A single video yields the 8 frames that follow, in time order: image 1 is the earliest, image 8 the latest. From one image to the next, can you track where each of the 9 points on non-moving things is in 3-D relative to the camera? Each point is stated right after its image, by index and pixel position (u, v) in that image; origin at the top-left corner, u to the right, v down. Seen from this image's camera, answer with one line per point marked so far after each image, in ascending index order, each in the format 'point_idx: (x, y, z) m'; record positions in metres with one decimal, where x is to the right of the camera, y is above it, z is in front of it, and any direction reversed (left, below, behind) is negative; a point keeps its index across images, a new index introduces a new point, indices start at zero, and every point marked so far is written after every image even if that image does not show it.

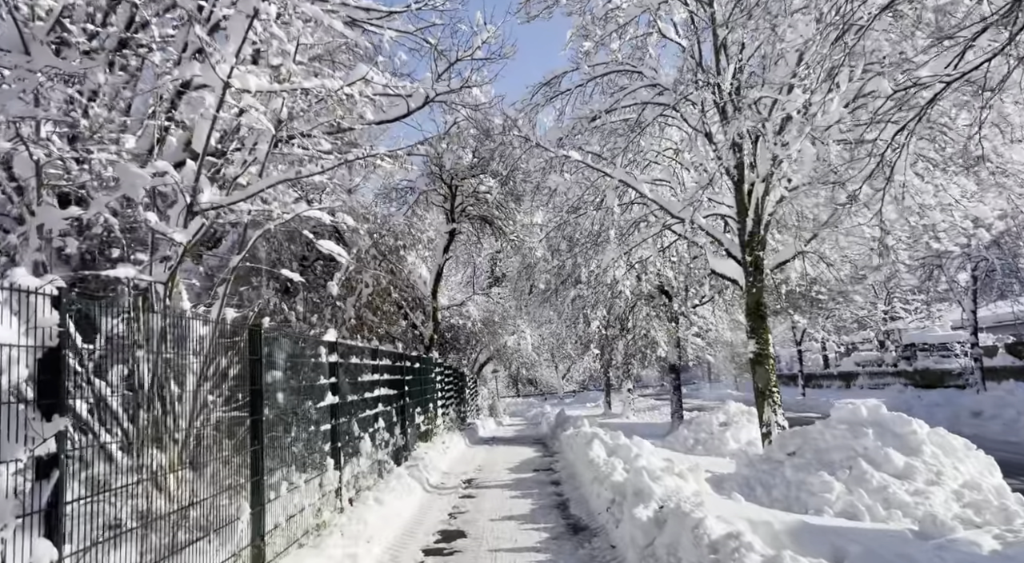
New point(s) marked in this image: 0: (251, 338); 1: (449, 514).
0: (-2.0, -0.4, +5.1) m
1: (-0.7, -2.8, +8.2) m
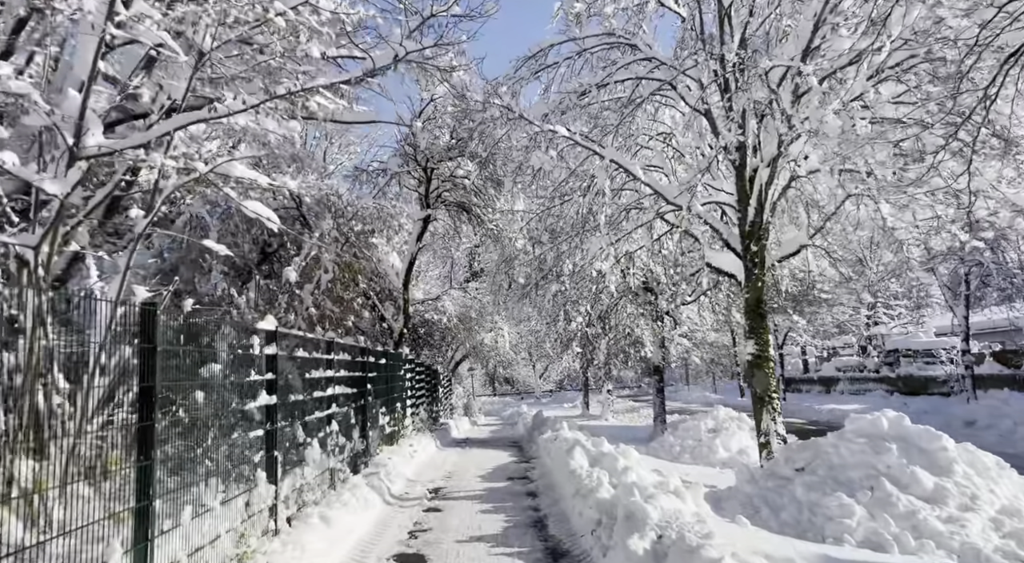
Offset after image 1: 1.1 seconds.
0: (-2.1, -0.2, +4.0) m
1: (-1.1, -2.6, +7.1) m
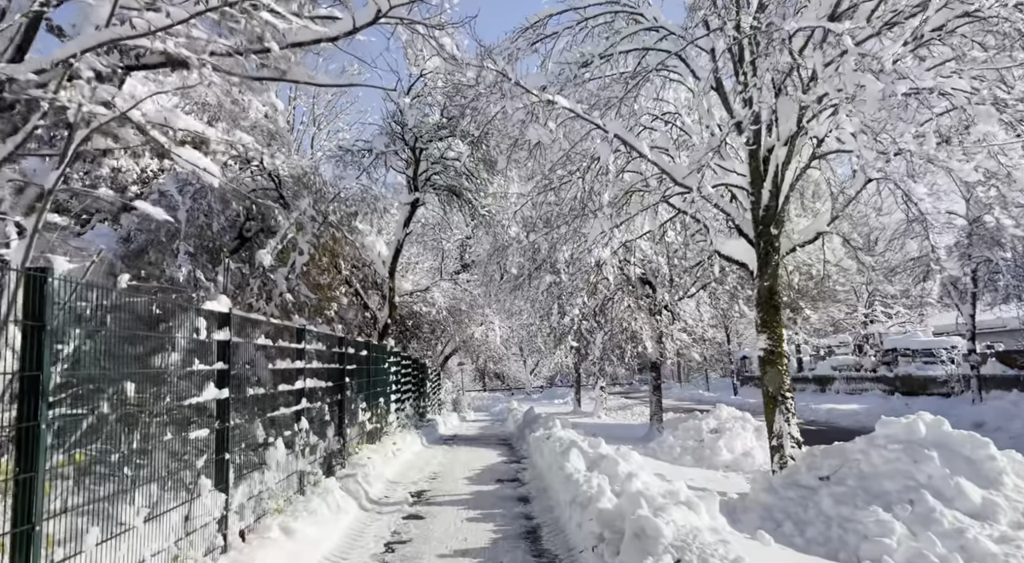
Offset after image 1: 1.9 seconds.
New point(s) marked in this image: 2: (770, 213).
0: (-2.2, -0.1, +3.2) m
1: (-1.2, -2.4, +6.3) m
2: (+3.2, +0.9, +8.7) m
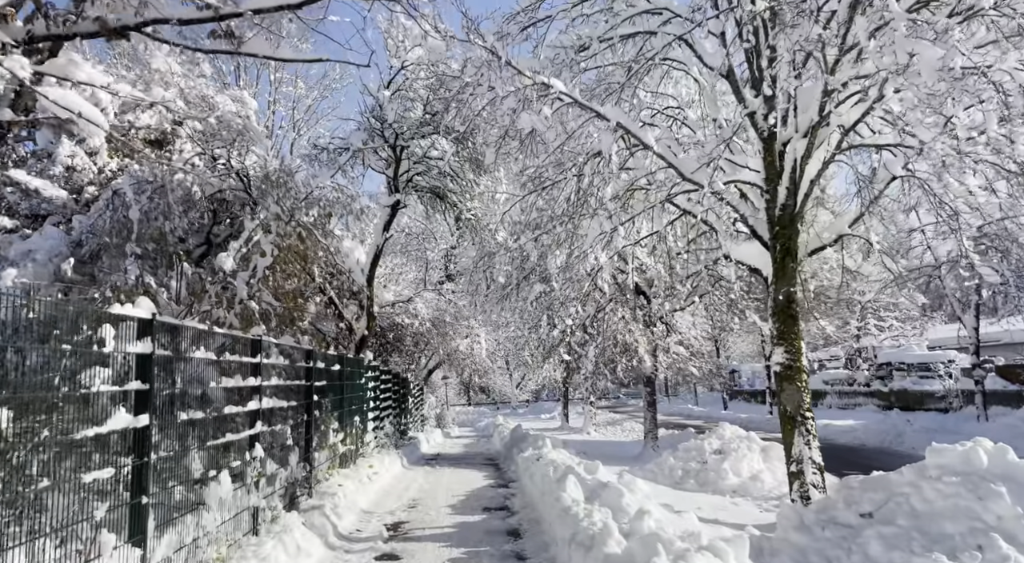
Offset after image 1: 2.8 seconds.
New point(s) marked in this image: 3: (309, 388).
0: (-2.2, 0.0, +2.2) m
1: (-1.2, -2.4, +5.3) m
2: (+3.1, +0.8, +7.8) m
3: (-2.4, -1.3, +8.3) m
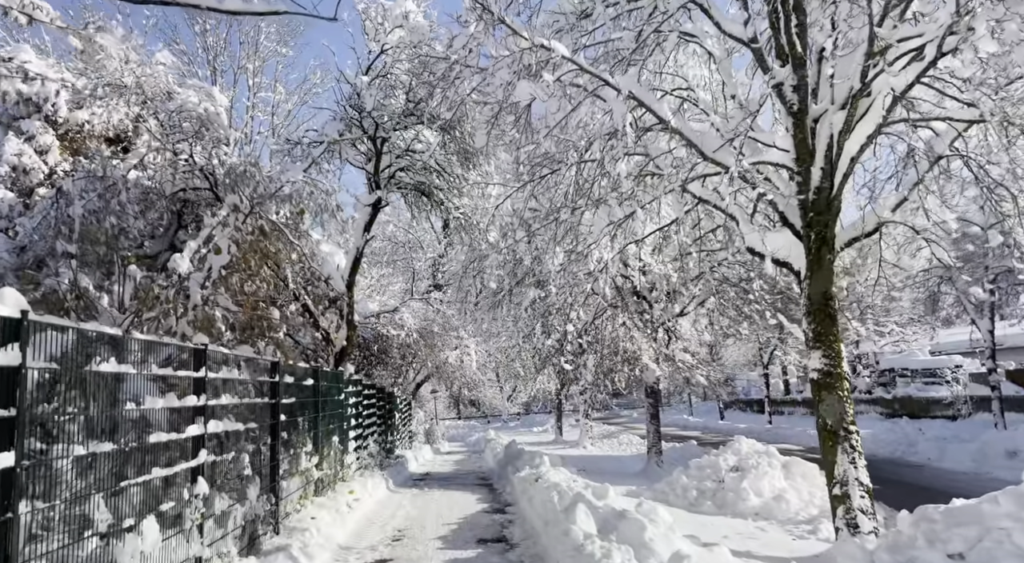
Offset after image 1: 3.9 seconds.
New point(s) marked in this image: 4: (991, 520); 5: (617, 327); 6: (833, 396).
0: (-2.1, +0.1, +1.1) m
1: (-1.2, -2.4, +4.2) m
2: (+3.1, +0.8, +6.8) m
3: (-2.5, -1.3, +7.2) m
4: (+3.0, -1.5, +4.4) m
5: (+2.2, -0.9, +14.3) m
6: (+3.2, -1.1, +6.8) m
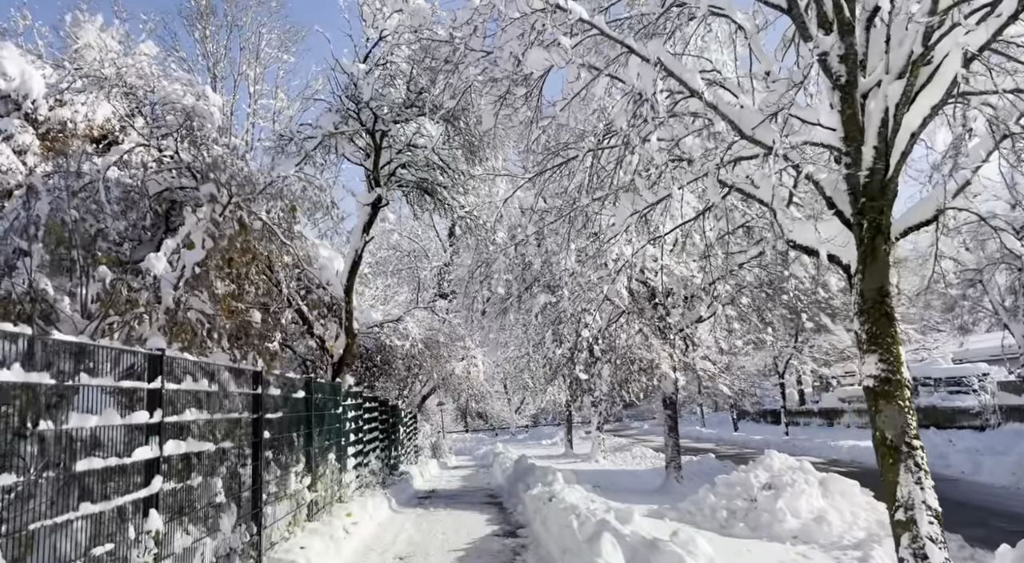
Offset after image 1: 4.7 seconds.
0: (-2.0, +0.2, +0.3) m
1: (-1.1, -2.3, +3.3) m
2: (+3.2, +0.9, +6.0) m
3: (-2.3, -1.3, +6.4) m
4: (+3.1, -1.4, +3.6) m
5: (+2.4, -1.0, +13.4) m
6: (+3.3, -1.1, +6.0) m
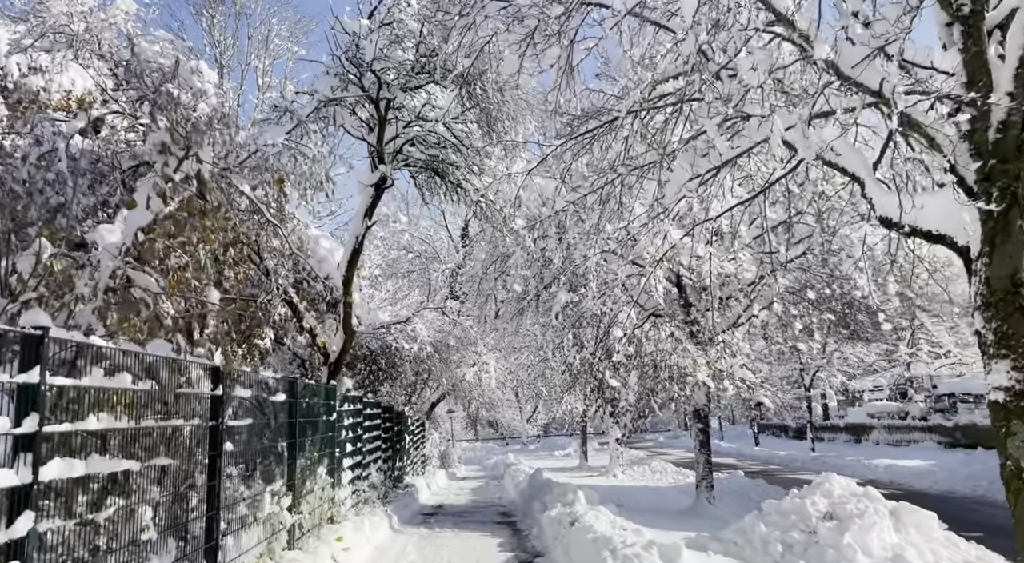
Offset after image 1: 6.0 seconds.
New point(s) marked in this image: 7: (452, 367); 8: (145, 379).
0: (-2.0, +0.4, -0.9) m
1: (-1.0, -2.1, +2.0) m
2: (+3.4, +1.0, +4.7) m
3: (-2.2, -1.1, +5.1) m
4: (+3.3, -1.3, +2.2) m
5: (+2.7, -1.0, +12.1) m
6: (+3.5, -1.0, +4.6) m
7: (-1.6, -2.3, +18.4) m
8: (-2.2, -0.6, +4.1) m
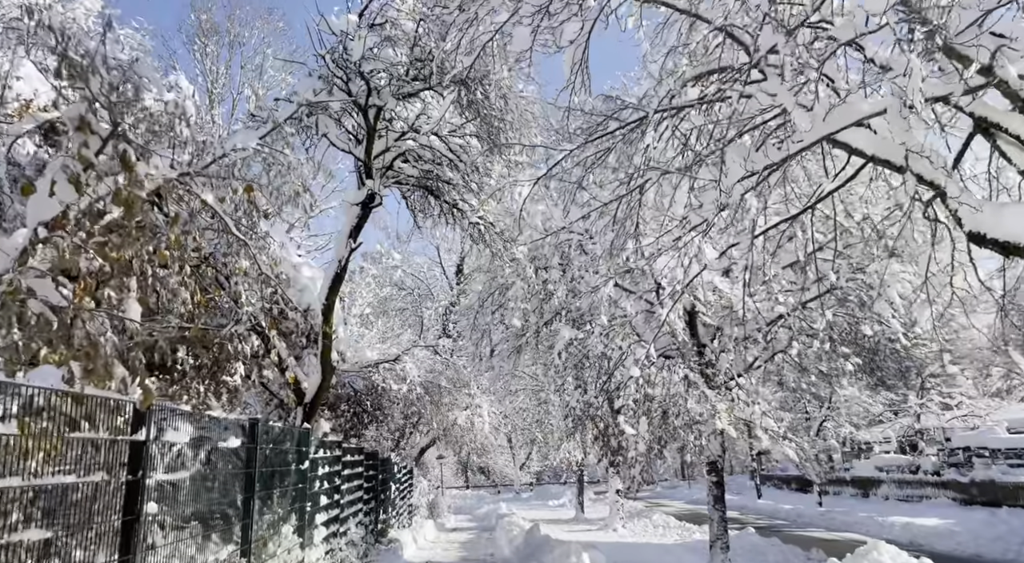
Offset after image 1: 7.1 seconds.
0: (-1.8, +0.7, -1.9) m
1: (-0.9, -2.0, +0.8) m
2: (+3.4, +0.9, +3.7) m
3: (-2.1, -1.2, +4.0) m
4: (+3.3, -1.3, +1.1) m
5: (+2.6, -1.6, +11.0) m
6: (+3.5, -1.1, +3.5) m
7: (-1.7, -3.2, +17.2) m
8: (-2.1, -0.6, +3.0) m
